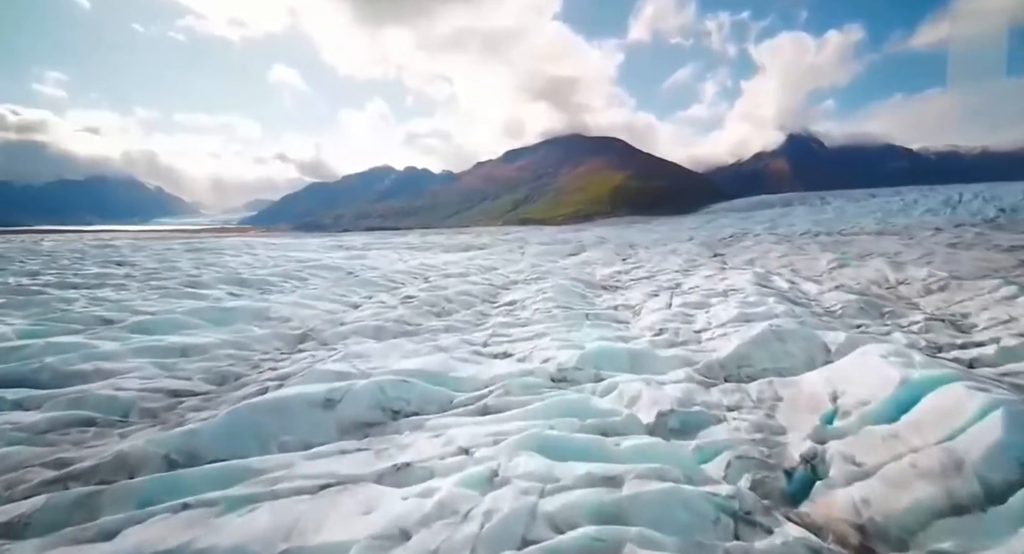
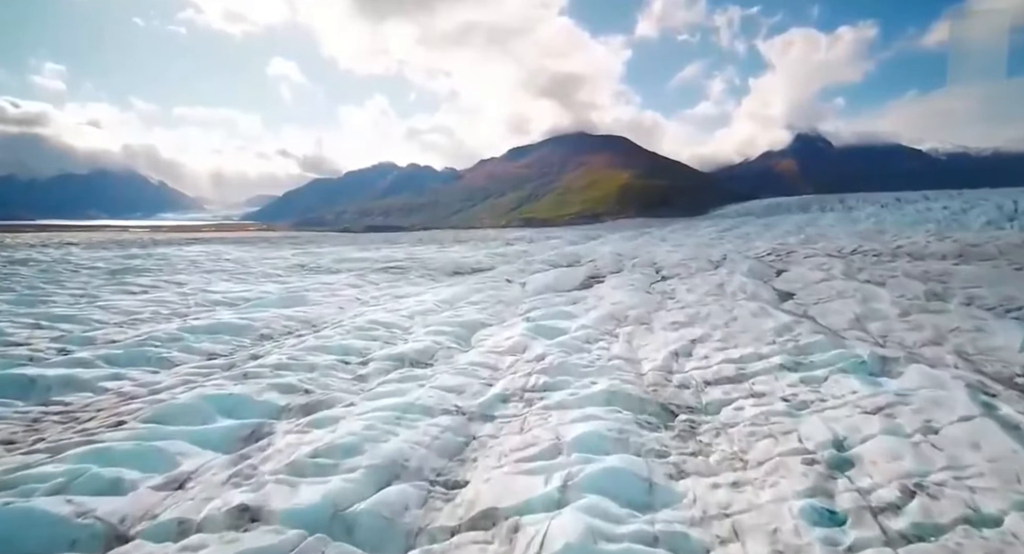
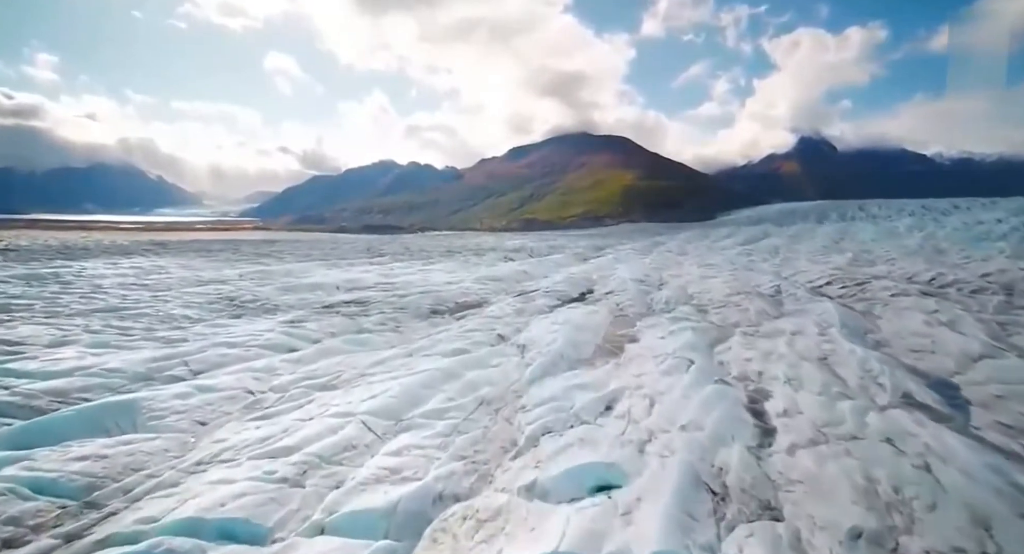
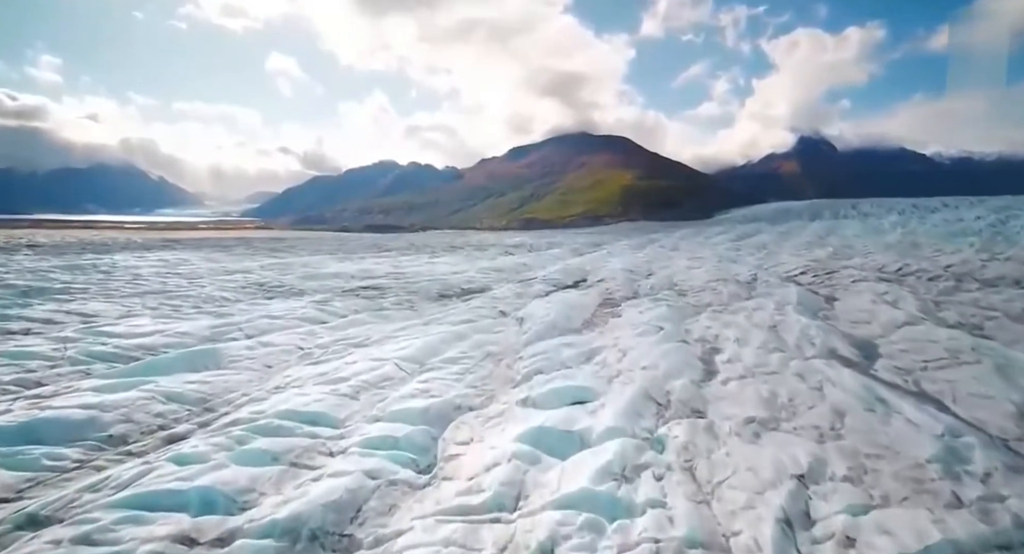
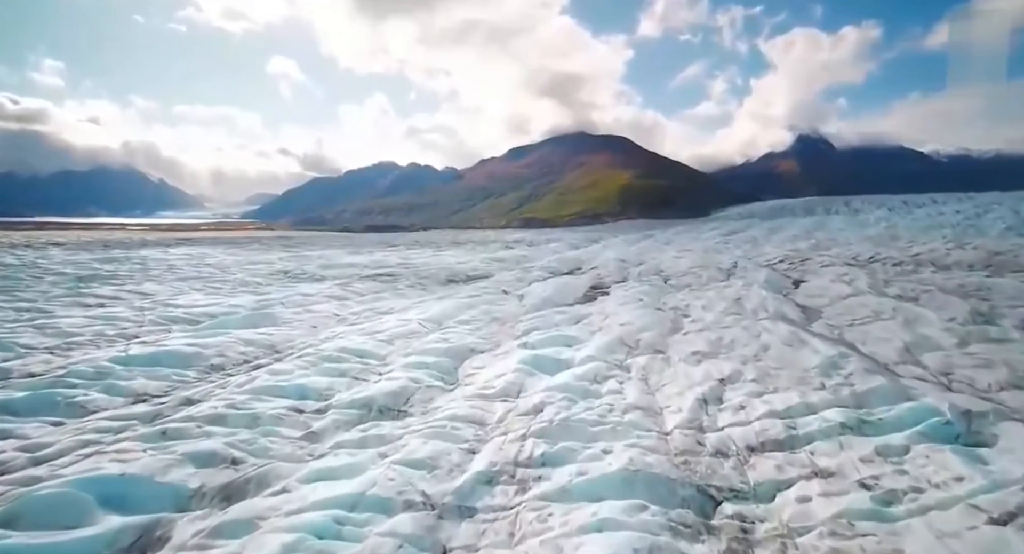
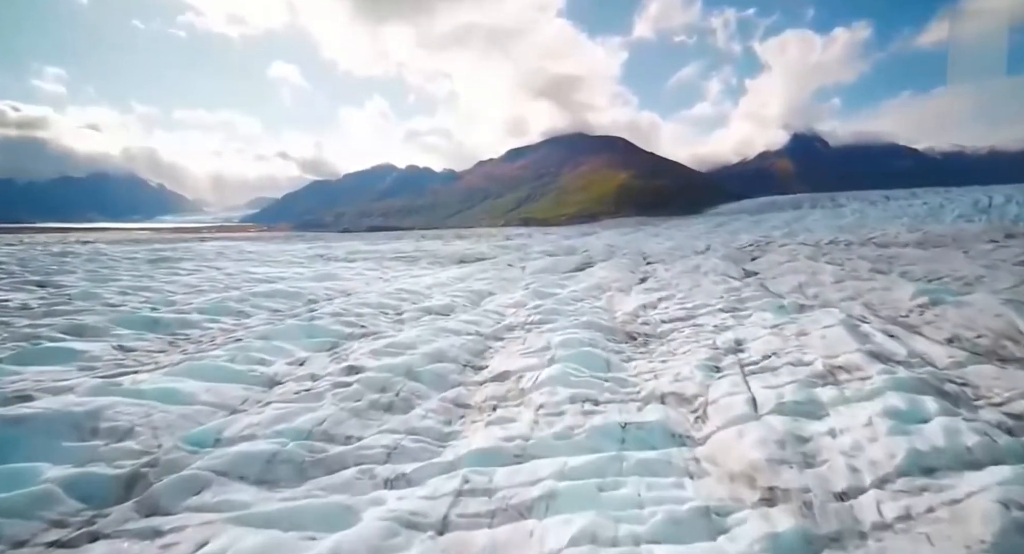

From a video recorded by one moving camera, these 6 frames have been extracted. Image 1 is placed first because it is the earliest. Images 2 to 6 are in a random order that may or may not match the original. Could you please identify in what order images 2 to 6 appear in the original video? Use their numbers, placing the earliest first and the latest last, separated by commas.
6, 2, 5, 4, 3
